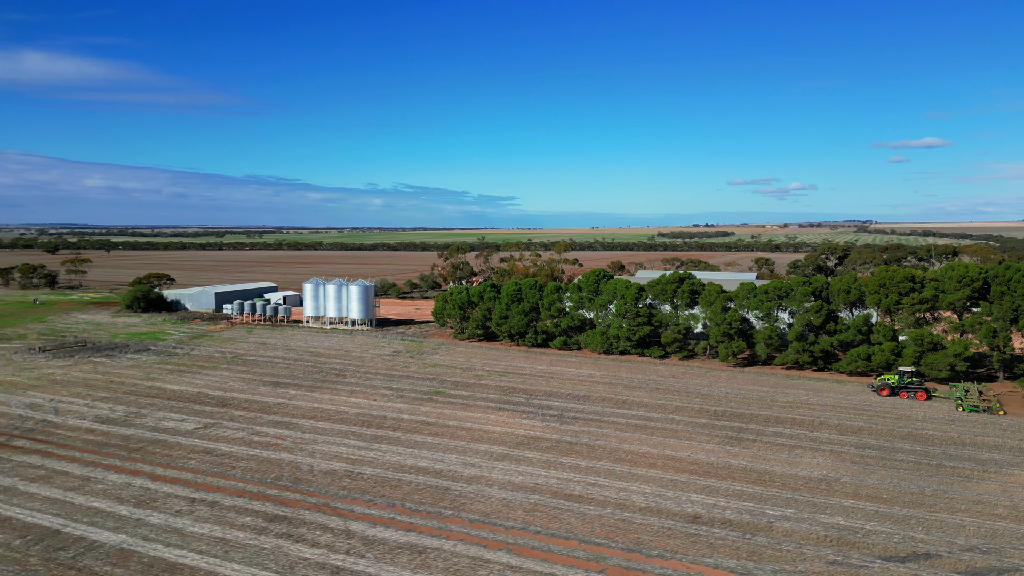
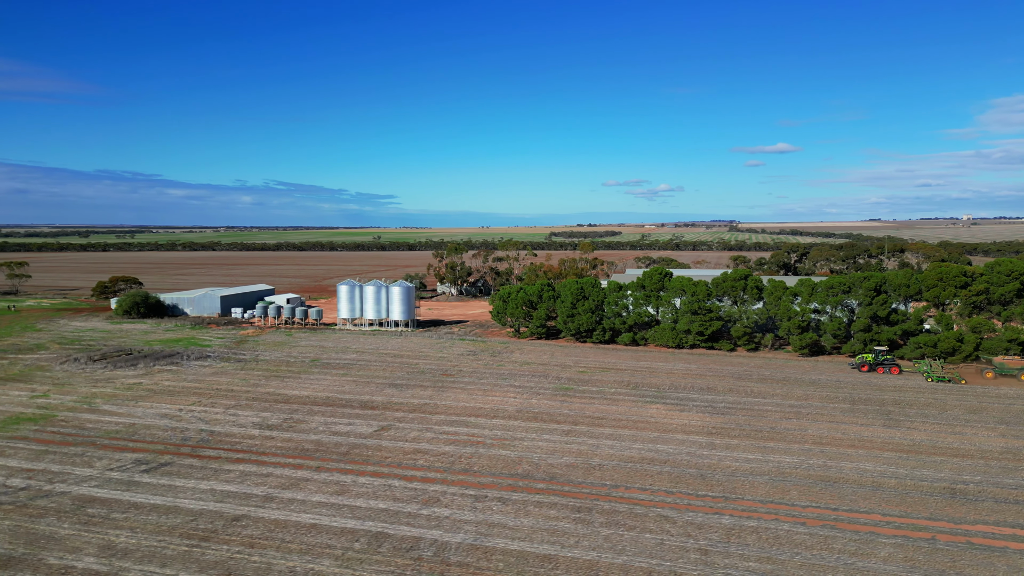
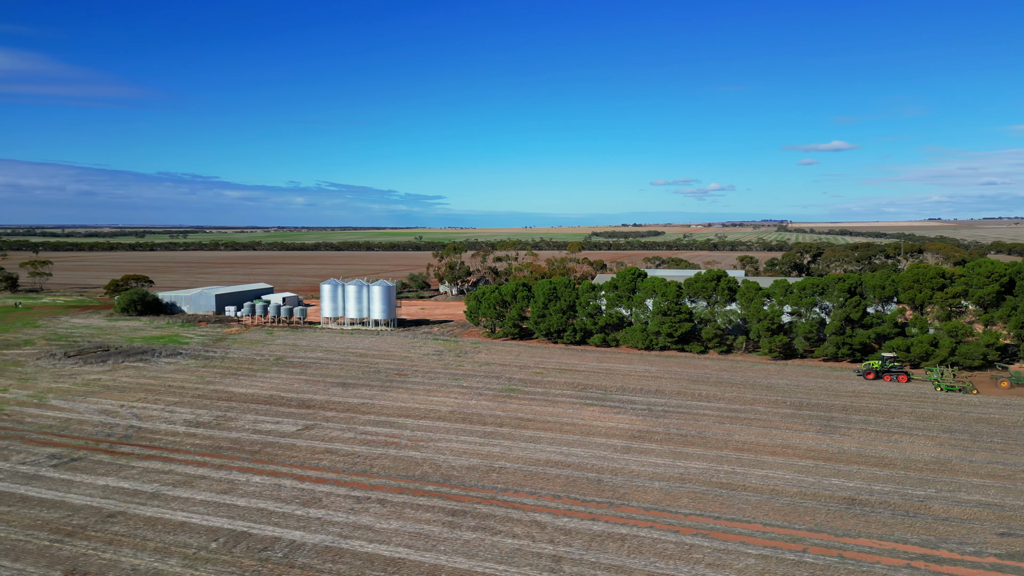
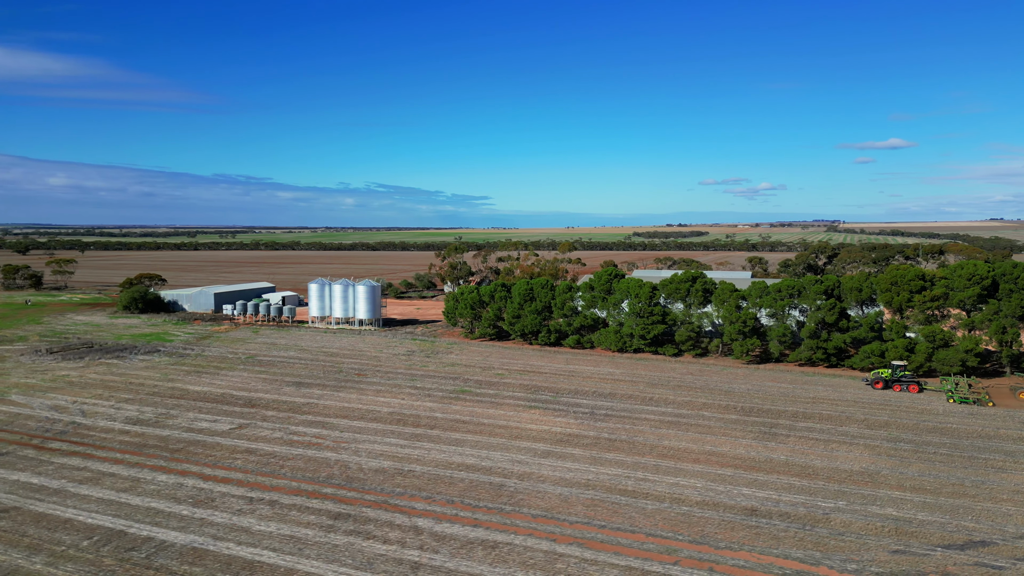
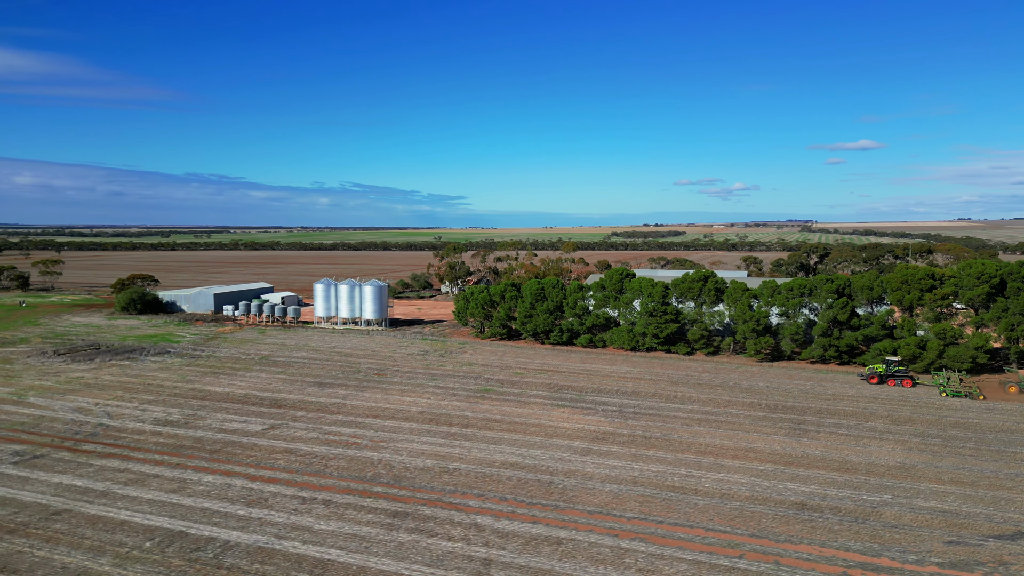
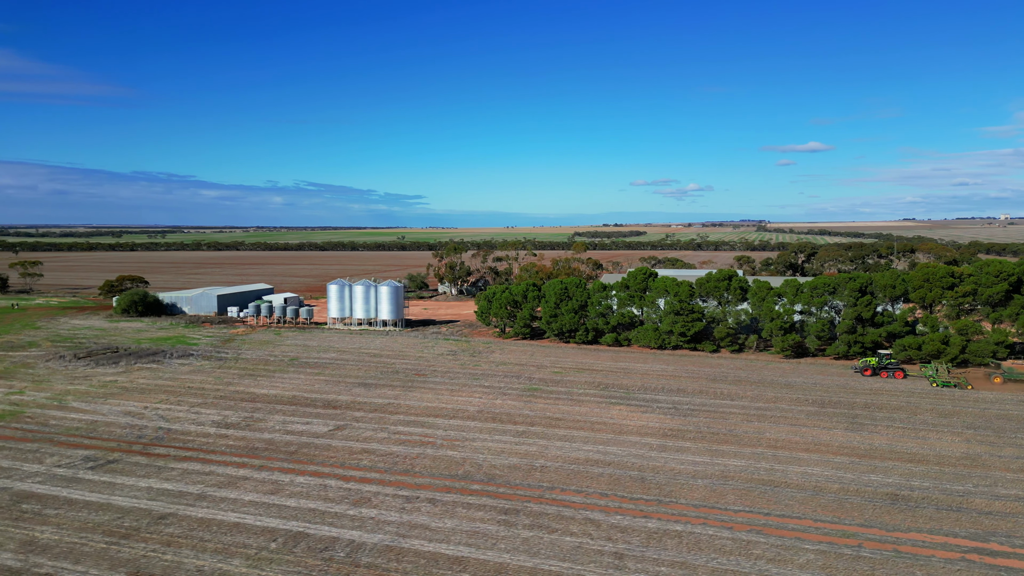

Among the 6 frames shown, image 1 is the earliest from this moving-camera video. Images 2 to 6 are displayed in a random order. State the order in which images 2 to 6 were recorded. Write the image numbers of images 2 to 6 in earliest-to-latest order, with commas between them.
4, 5, 3, 6, 2
